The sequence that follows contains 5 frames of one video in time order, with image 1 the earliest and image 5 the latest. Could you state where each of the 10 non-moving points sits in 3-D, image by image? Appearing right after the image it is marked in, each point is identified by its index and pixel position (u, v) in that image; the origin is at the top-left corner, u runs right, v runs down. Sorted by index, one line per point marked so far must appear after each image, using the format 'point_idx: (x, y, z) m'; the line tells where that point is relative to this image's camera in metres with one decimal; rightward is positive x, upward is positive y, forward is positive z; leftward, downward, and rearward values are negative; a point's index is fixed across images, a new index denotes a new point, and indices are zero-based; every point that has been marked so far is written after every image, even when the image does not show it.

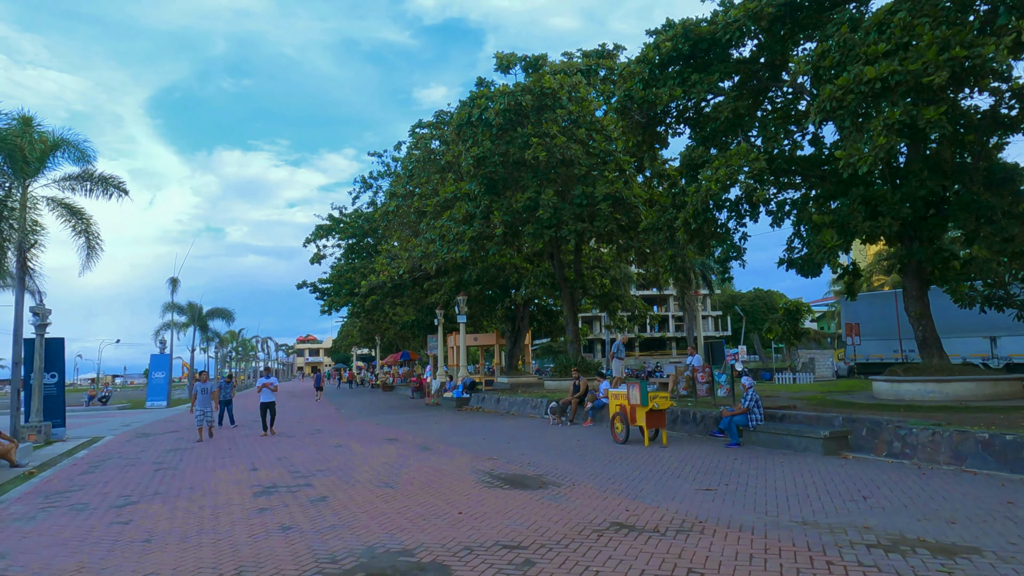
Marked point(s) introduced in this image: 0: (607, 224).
0: (+2.9, +2.0, +19.5) m
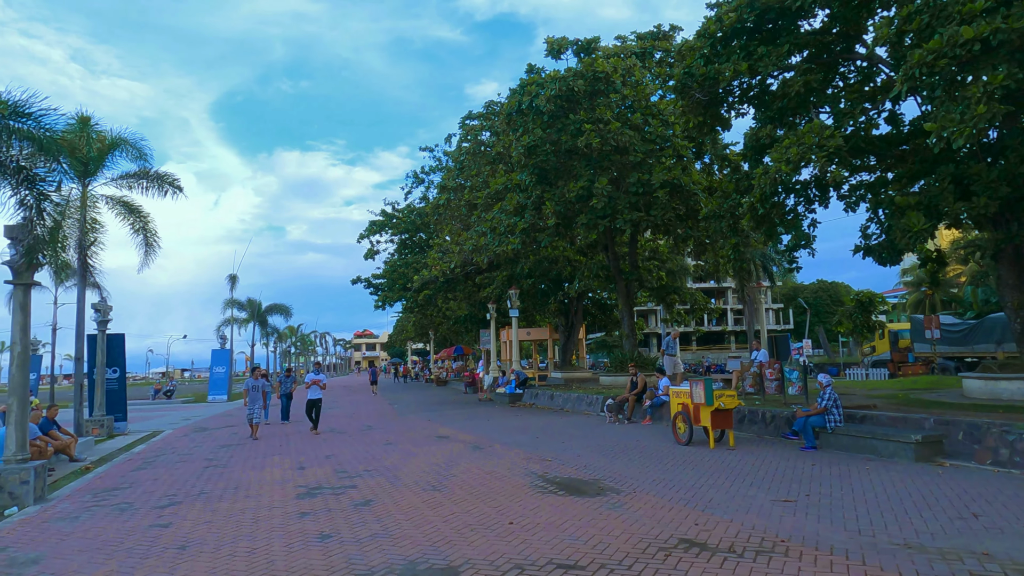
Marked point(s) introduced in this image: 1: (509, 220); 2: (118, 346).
0: (+4.4, +2.2, +18.6) m
1: (-0.1, +2.1, +19.8) m
2: (-10.7, -1.6, +17.3) m
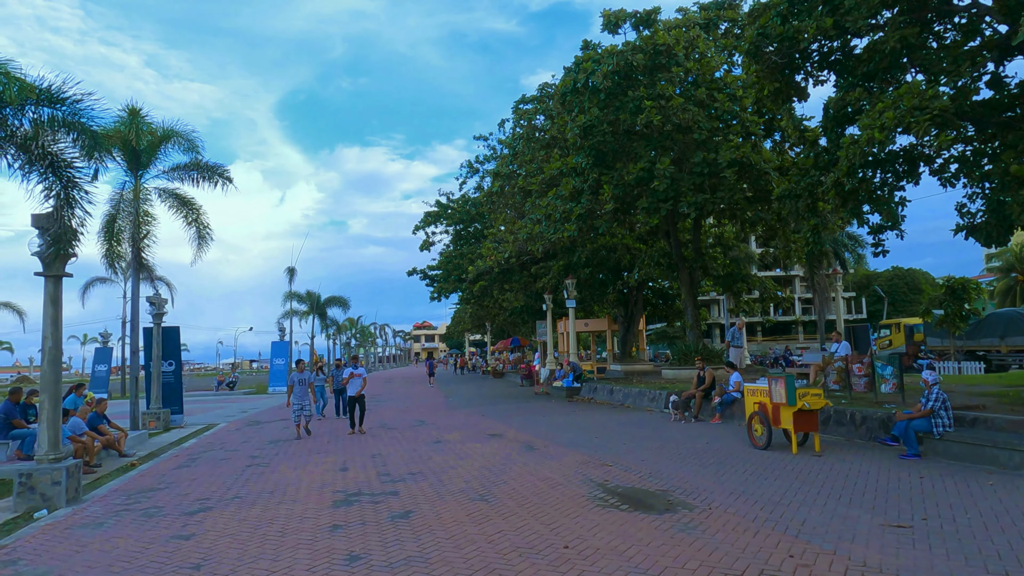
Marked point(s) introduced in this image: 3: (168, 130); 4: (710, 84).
0: (+5.9, +2.6, +17.2) m
1: (+1.5, +2.4, +18.9) m
2: (-9.2, -1.4, +17.3) m
3: (-8.8, +4.0, +16.3) m
4: (+5.4, +5.6, +17.4) m
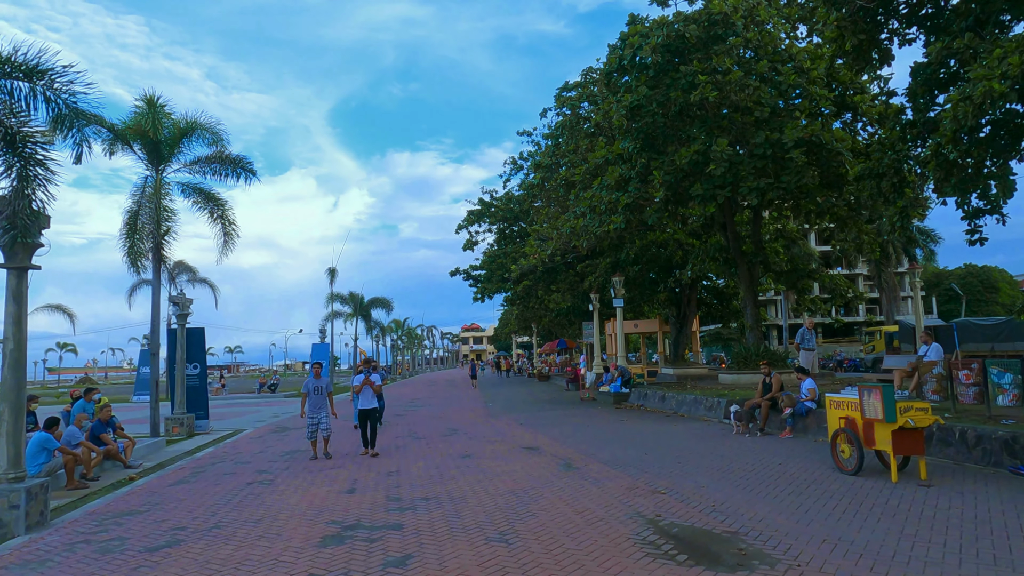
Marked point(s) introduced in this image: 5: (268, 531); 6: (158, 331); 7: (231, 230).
0: (+6.9, +2.7, +15.3) m
1: (+2.7, +2.5, +17.3) m
2: (-8.2, -1.4, +16.6) m
3: (-7.9, +4.0, +15.6) m
4: (+6.4, +5.7, +15.5) m
5: (-2.3, -2.4, +6.3) m
6: (-8.2, -1.0, +14.8) m
7: (-7.5, +1.5, +16.9) m
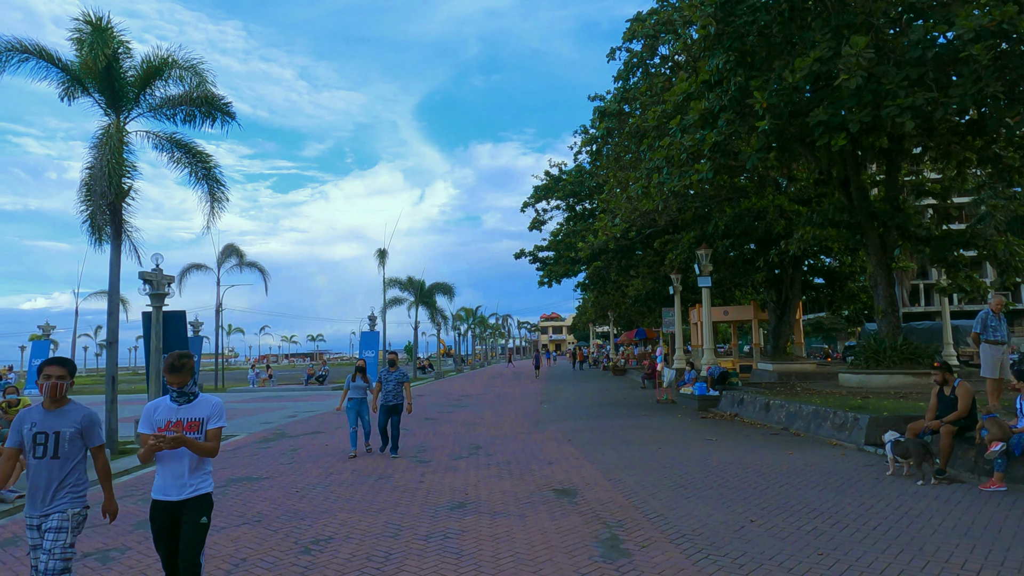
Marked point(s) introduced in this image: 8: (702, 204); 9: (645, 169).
0: (+7.6, +3.2, +10.5) m
1: (+3.7, +3.1, +13.0) m
2: (-7.1, -0.8, +13.7) m
3: (-7.0, +4.5, +12.6) m
4: (+7.1, +6.3, +10.7) m
5: (-2.7, -2.0, +2.8) m
6: (-7.4, -0.5, +12.0) m
7: (-6.4, +2.1, +13.9) m
8: (+5.6, +2.5, +18.8) m
9: (+3.6, +3.2, +17.1) m
